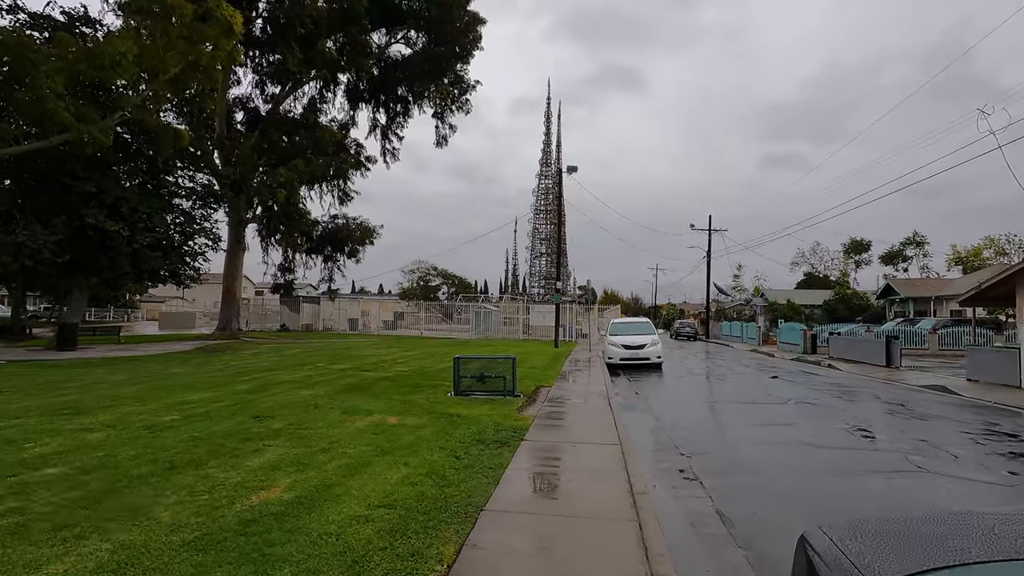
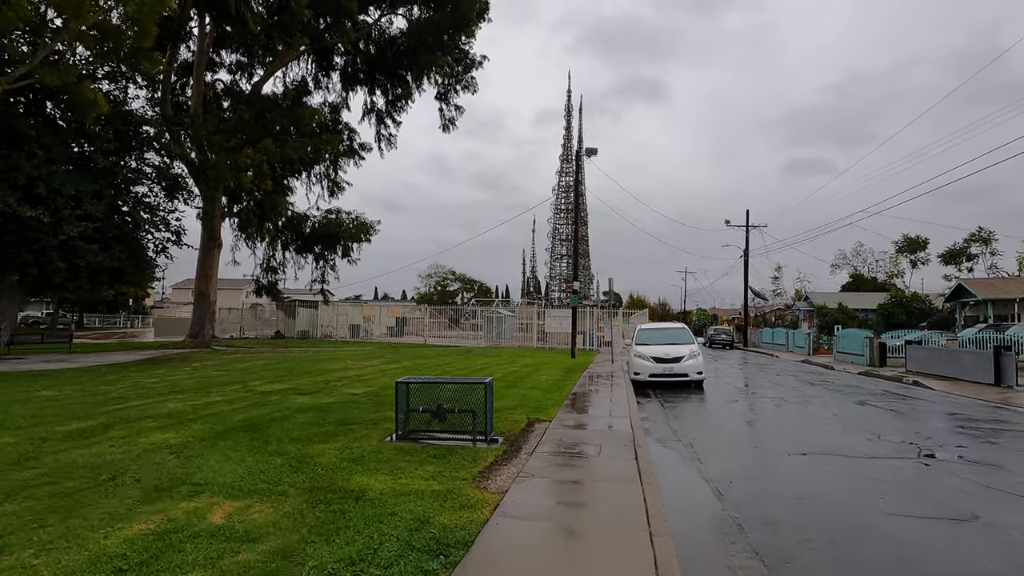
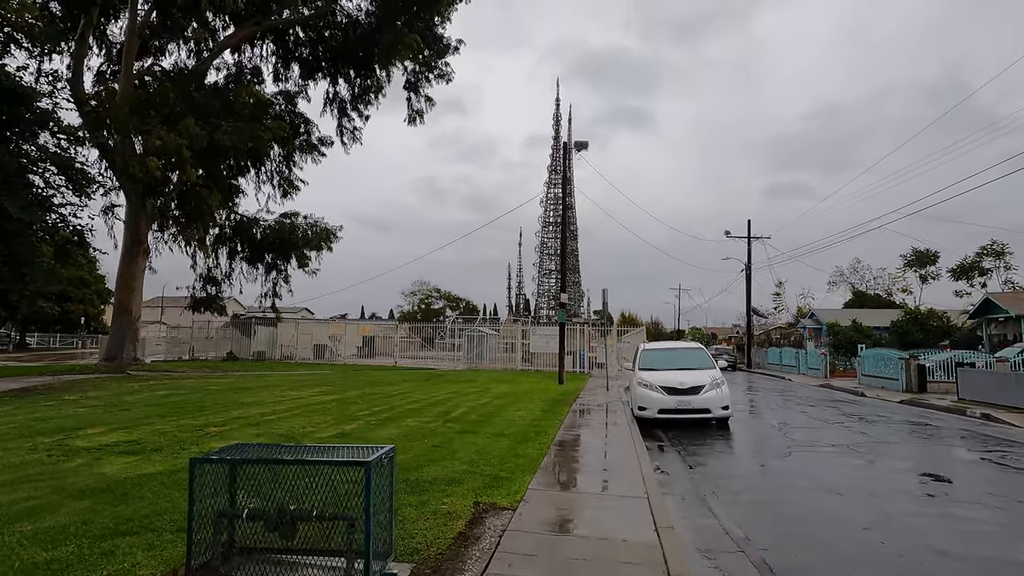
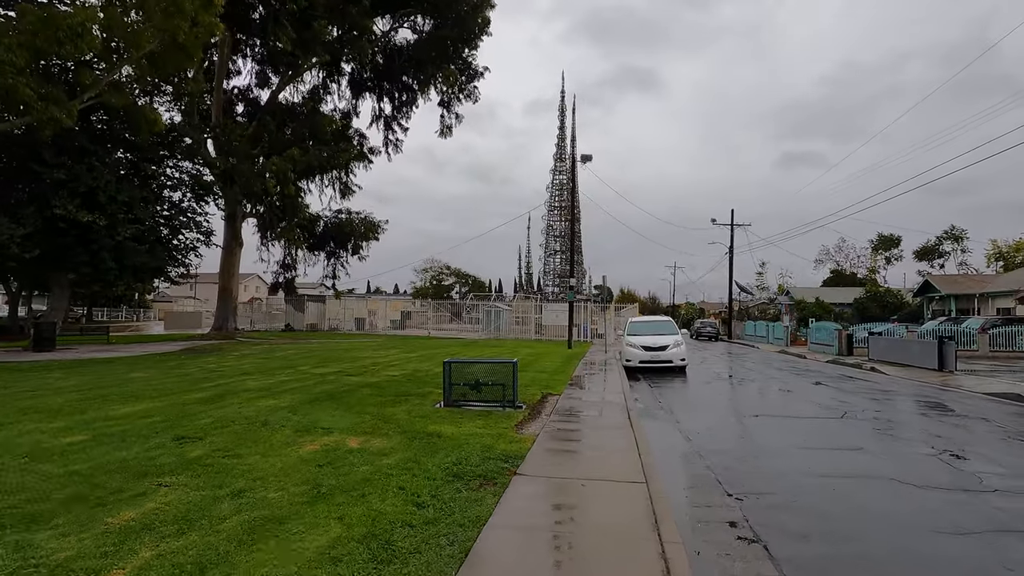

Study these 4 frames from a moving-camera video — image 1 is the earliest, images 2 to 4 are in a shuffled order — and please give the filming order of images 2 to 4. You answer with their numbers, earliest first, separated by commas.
4, 2, 3
